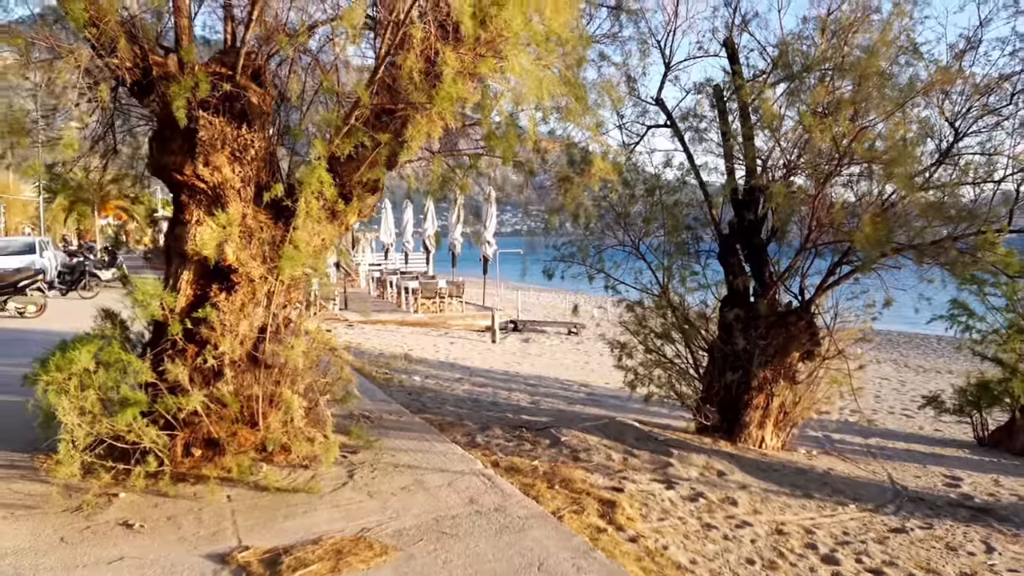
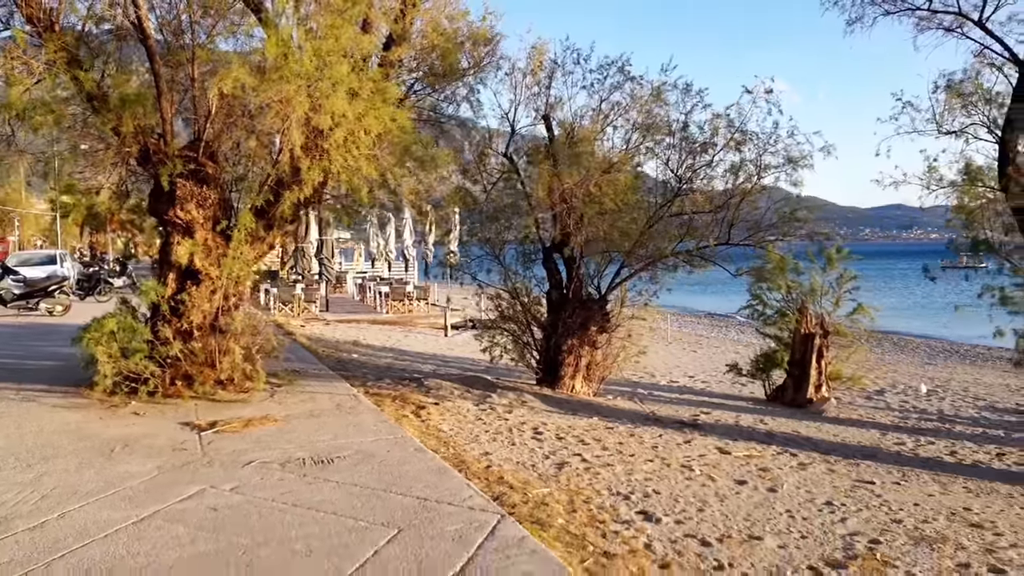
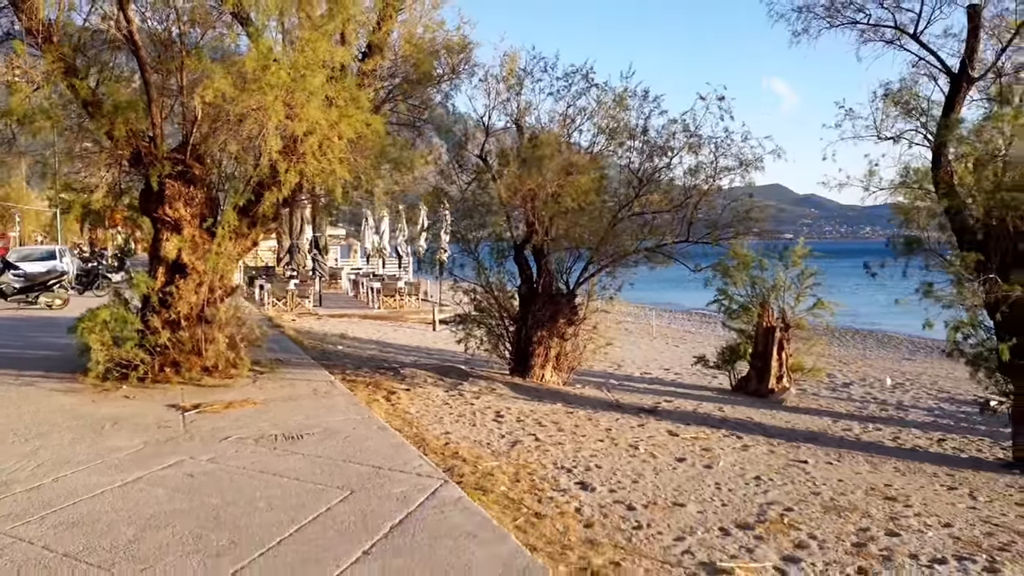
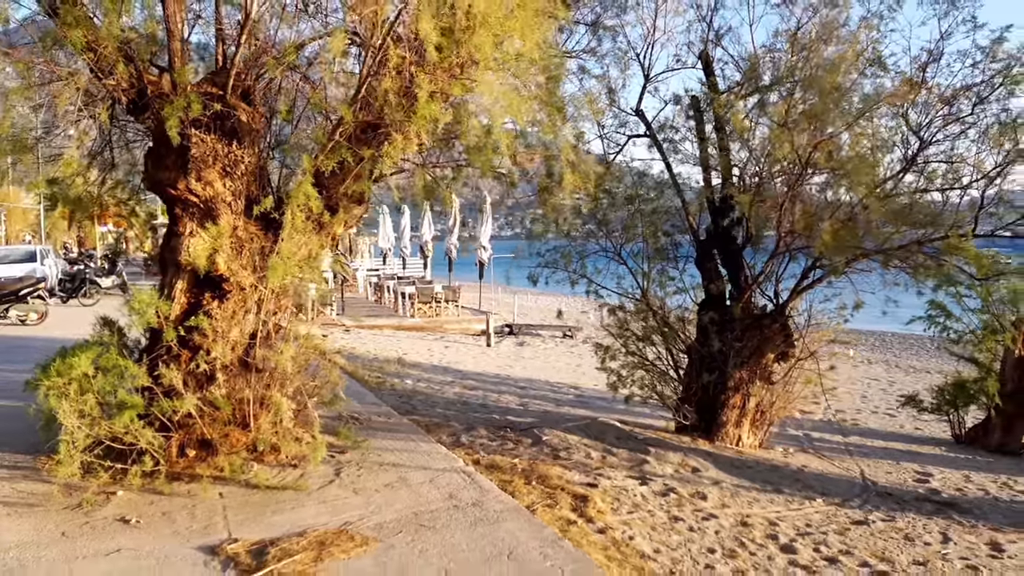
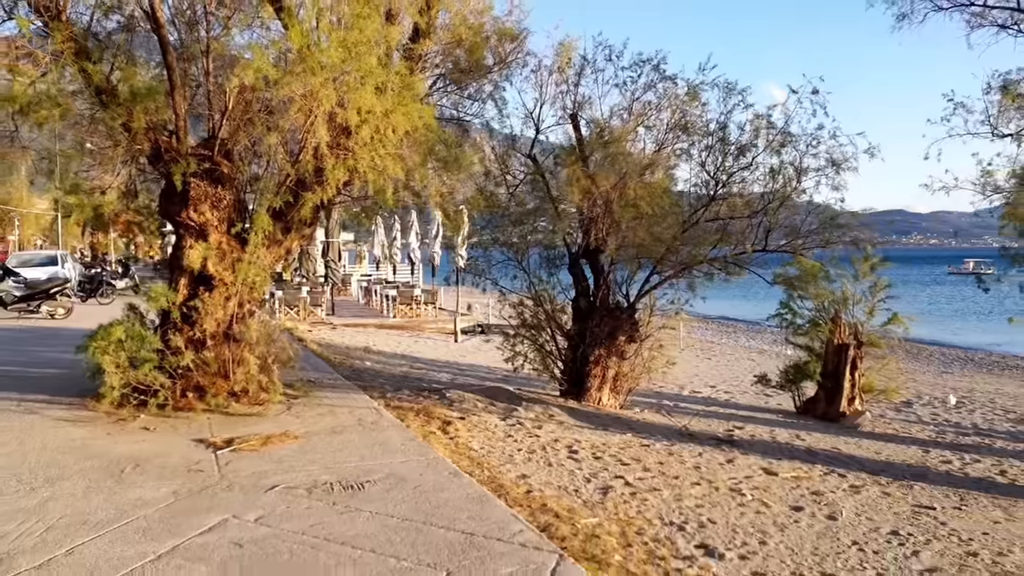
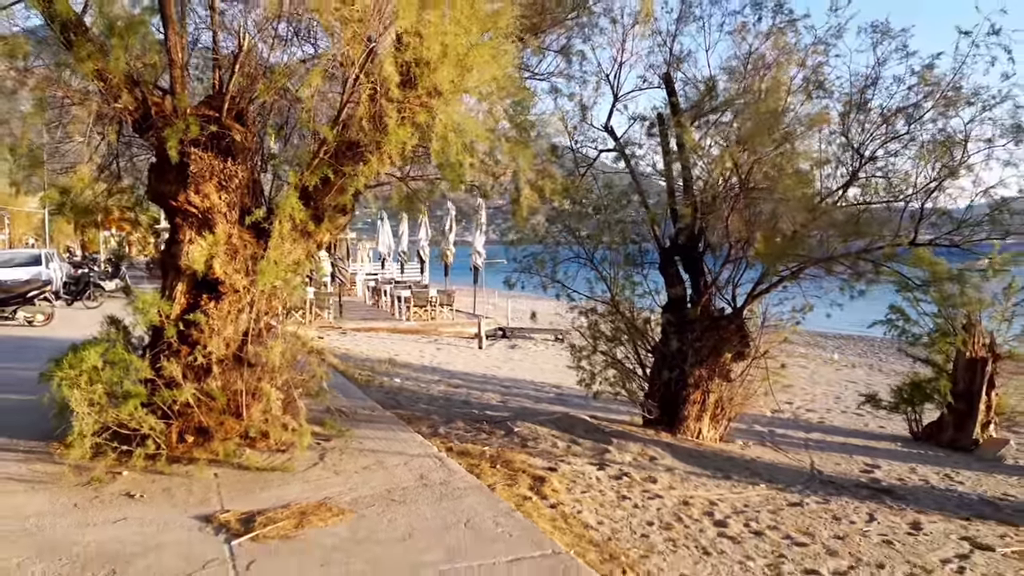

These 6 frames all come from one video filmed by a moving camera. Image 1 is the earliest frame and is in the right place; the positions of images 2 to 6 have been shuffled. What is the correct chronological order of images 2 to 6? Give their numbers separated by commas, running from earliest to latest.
4, 6, 5, 2, 3
